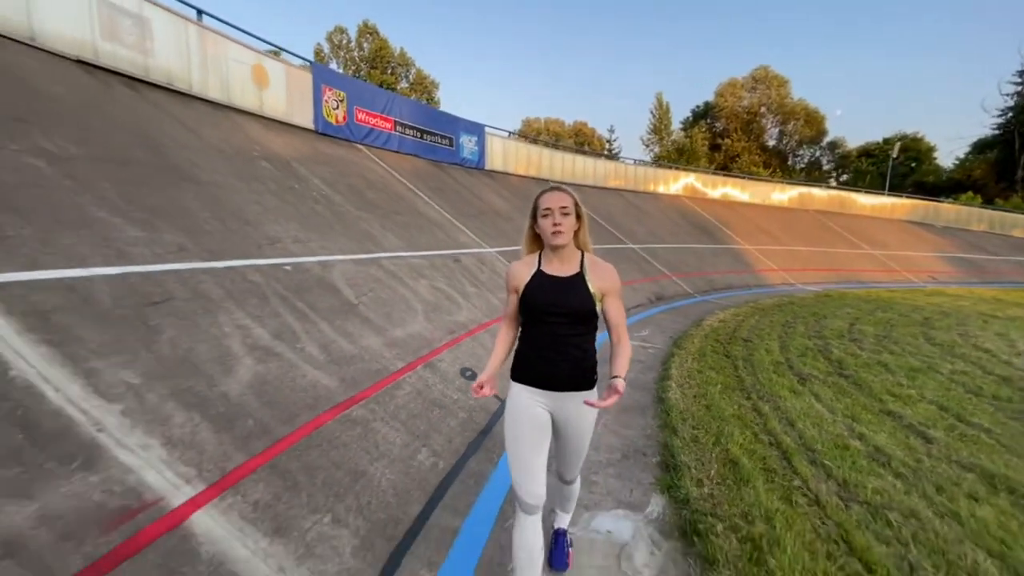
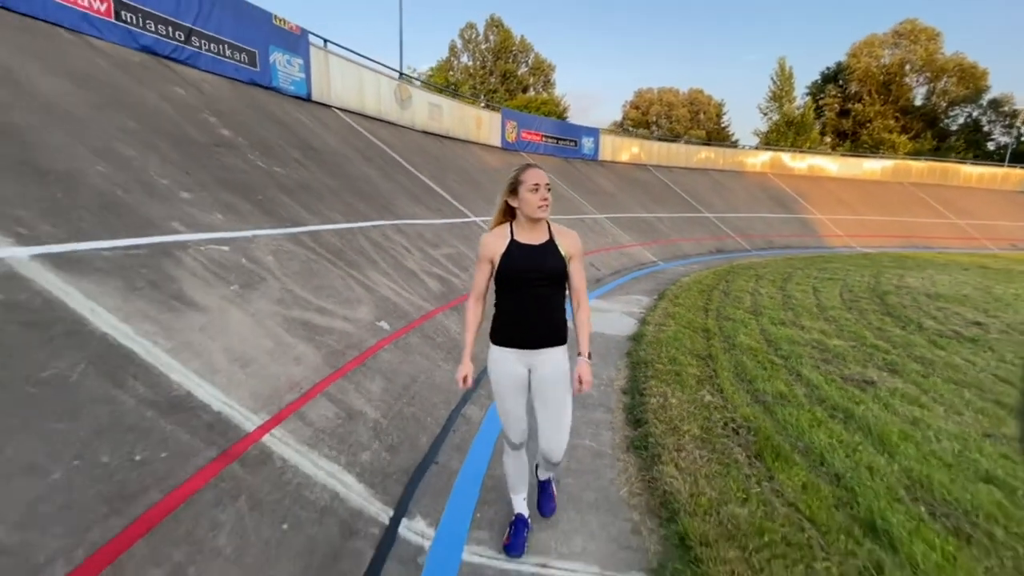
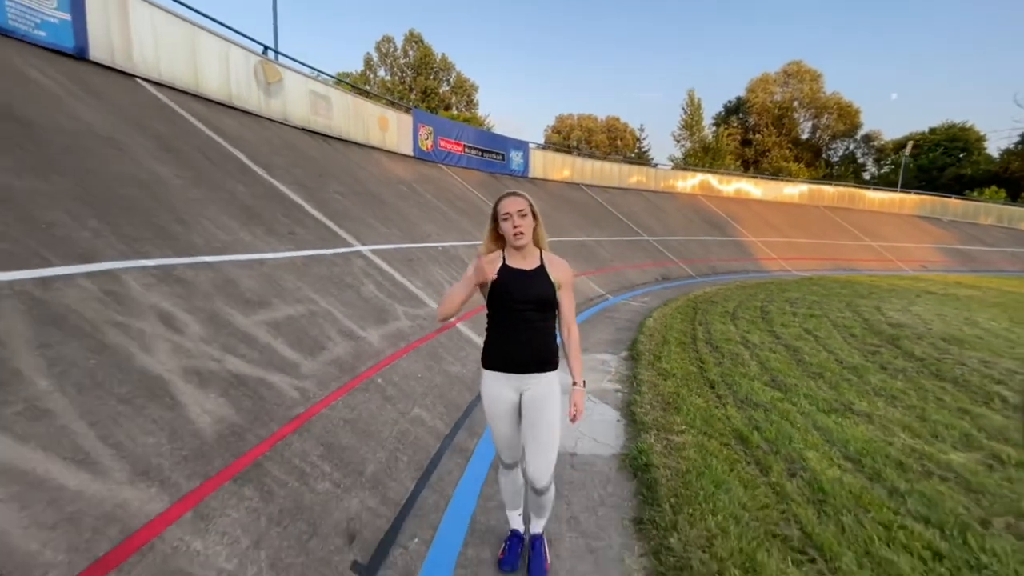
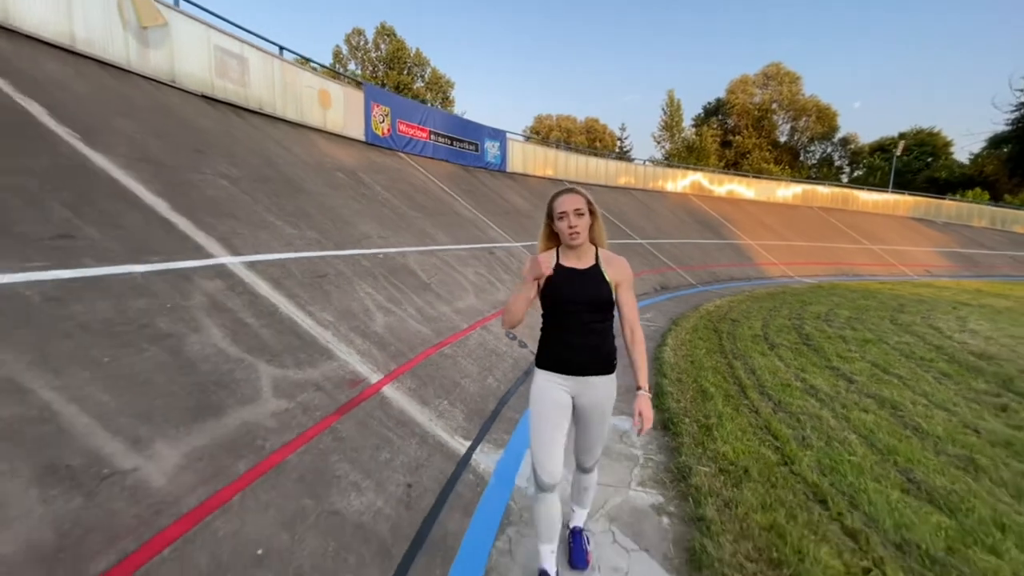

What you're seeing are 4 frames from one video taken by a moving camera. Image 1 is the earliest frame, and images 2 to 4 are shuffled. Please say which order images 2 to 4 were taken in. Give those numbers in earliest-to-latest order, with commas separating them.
4, 3, 2
